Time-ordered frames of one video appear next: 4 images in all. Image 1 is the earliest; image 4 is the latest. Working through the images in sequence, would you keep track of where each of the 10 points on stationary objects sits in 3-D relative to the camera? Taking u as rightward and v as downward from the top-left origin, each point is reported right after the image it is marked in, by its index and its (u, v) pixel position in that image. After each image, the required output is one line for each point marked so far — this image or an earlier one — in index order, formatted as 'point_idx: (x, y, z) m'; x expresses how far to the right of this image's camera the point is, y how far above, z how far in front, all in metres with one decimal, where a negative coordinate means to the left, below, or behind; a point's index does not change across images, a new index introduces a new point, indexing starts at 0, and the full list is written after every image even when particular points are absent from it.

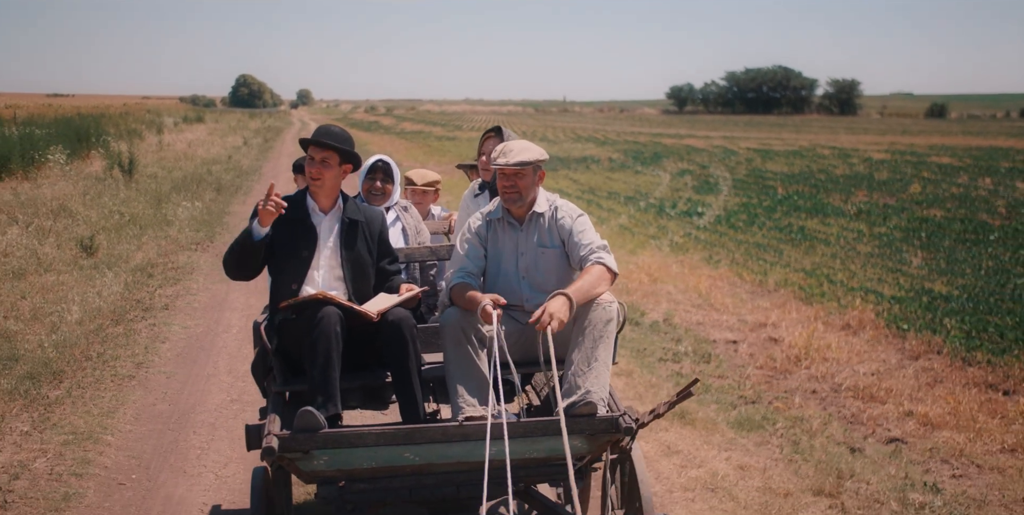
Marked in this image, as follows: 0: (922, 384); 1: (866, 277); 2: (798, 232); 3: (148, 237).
0: (+3.6, -1.1, +7.2) m
1: (+4.9, -0.3, +11.4) m
2: (+5.3, +0.5, +15.2) m
3: (-6.7, +0.4, +15.1) m
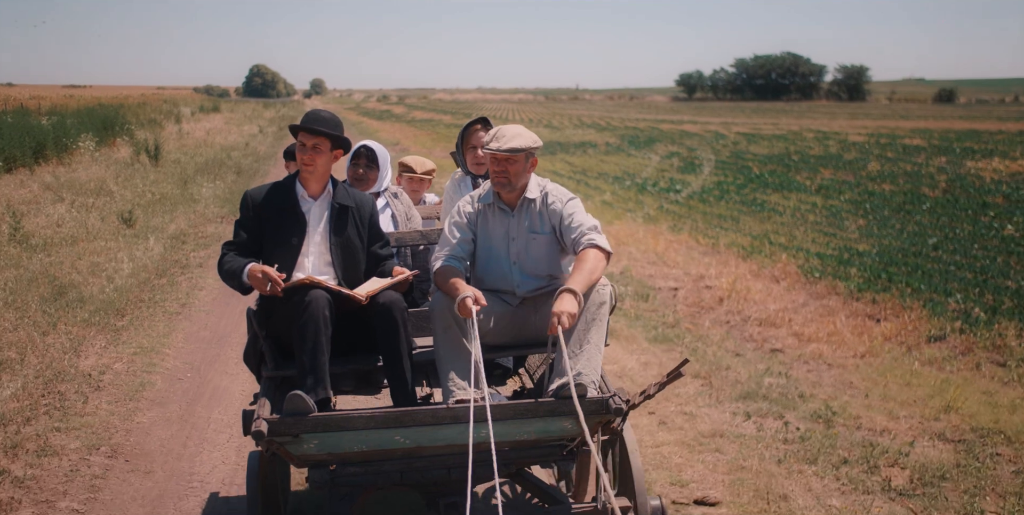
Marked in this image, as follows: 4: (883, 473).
0: (+3.3, -0.6, +9.0) m
1: (+4.7, +0.3, +13.1) m
2: (+5.1, +1.1, +16.9) m
3: (-6.9, +0.9, +17.0) m
4: (+2.3, -1.3, +5.0) m
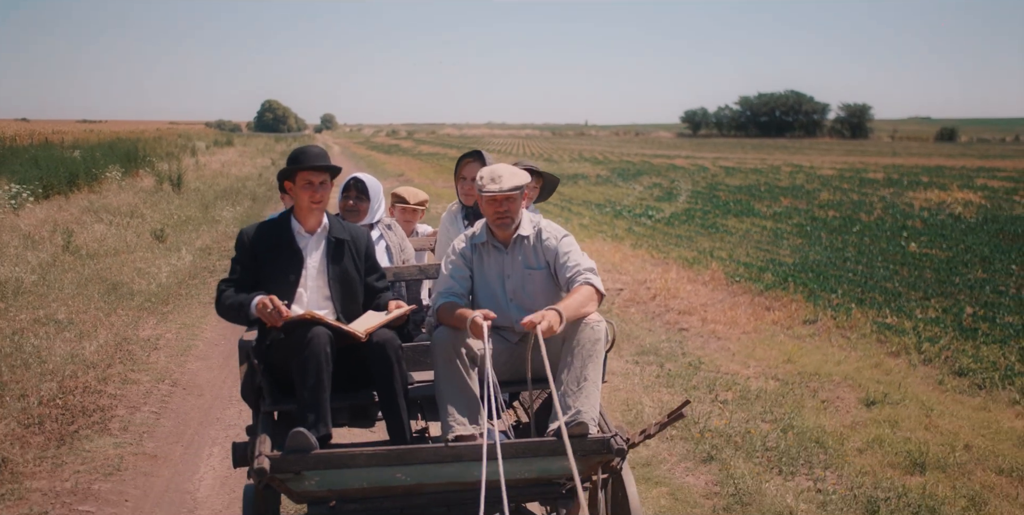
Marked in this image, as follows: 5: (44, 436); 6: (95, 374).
0: (+2.9, -0.7, +11.1) m
1: (+4.3, +0.1, +15.3) m
2: (+4.7, +0.7, +19.1) m
3: (-7.3, +0.6, +19.3) m
4: (+1.8, -1.2, +7.2) m
5: (-3.6, -1.4, +6.4) m
6: (-4.0, -1.1, +7.9) m
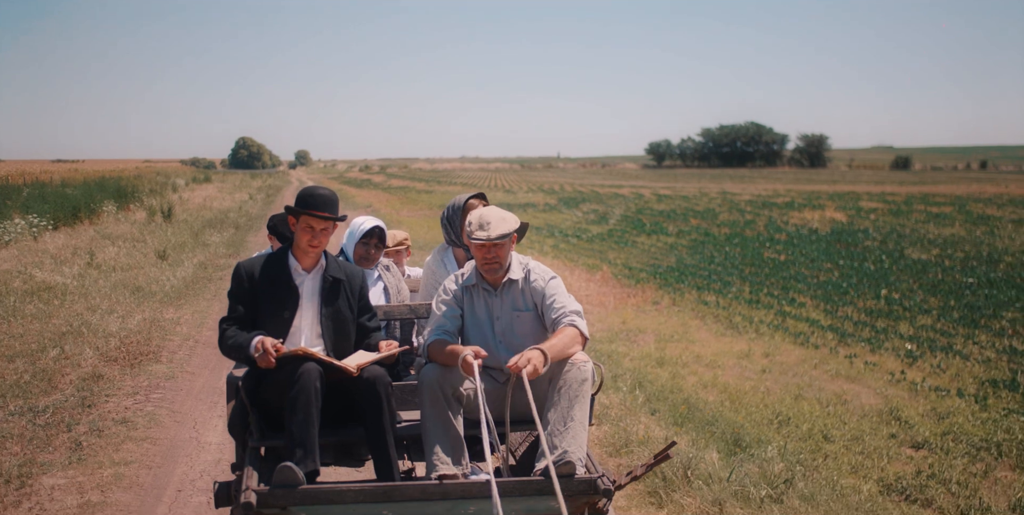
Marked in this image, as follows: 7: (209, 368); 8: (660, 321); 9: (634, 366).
0: (+1.6, -0.7, +14.9) m
1: (+2.9, -0.1, +19.1) m
2: (+3.2, +0.4, +22.9) m
3: (-8.8, +0.1, +22.8) m
4: (+0.7, -1.1, +10.9) m
5: (-4.7, -1.3, +10.0) m
6: (-5.2, -1.1, +11.5) m
7: (-3.7, -1.4, +10.0) m
8: (+2.2, -0.9, +12.2) m
9: (+1.3, -1.2, +9.2) m
